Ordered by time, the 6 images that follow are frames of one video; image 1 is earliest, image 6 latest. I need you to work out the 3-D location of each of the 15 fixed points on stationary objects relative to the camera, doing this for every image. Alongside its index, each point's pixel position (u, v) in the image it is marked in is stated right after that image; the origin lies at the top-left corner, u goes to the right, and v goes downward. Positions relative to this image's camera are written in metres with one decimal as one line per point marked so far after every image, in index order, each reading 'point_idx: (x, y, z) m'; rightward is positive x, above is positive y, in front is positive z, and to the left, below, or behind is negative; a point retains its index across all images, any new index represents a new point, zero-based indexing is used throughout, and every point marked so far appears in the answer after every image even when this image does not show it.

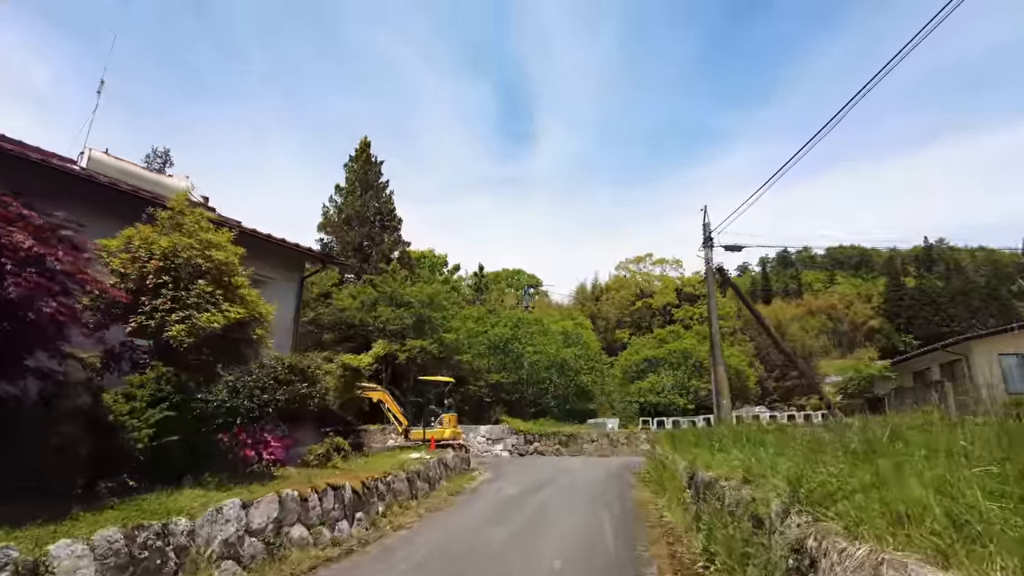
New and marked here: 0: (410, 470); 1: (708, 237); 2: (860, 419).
0: (-1.7, -3.1, +10.3) m
1: (+5.6, +1.5, +17.6) m
2: (+3.8, -1.4, +6.7) m
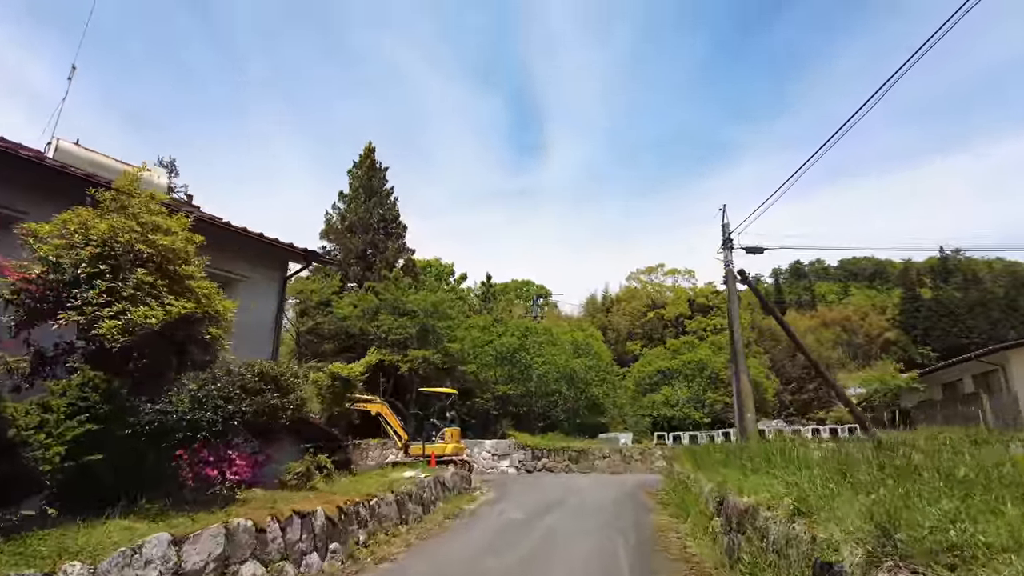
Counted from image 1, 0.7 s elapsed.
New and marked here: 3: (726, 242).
0: (-1.7, -3.0, +9.2) m
1: (+5.8, +1.4, +16.5) m
2: (+3.7, -1.3, +5.5) m
3: (+5.7, +1.2, +16.5) m
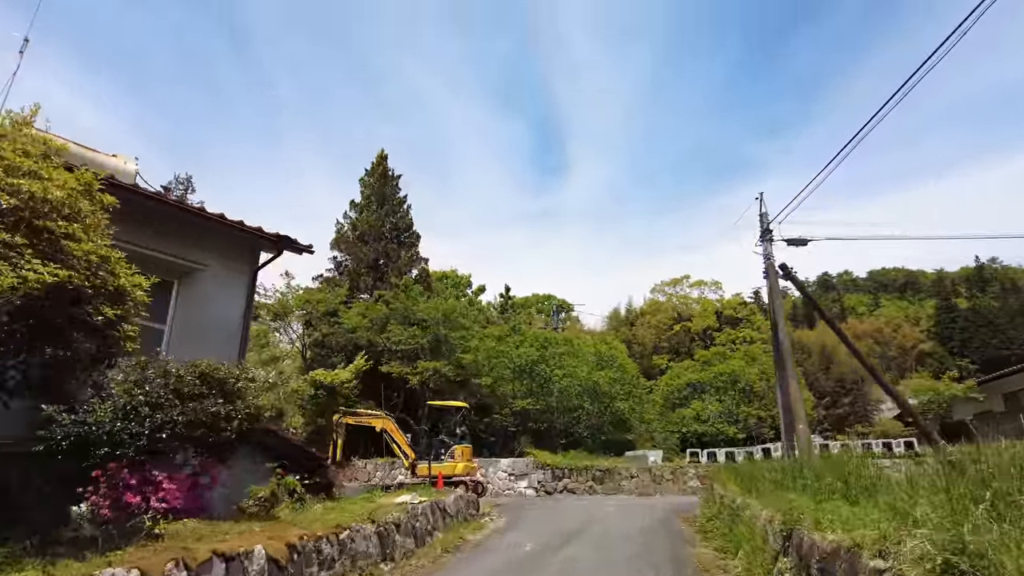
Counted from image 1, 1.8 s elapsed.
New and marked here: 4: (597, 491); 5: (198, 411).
0: (-1.6, -2.9, +7.6) m
1: (+6.1, +1.5, +14.7) m
2: (+3.7, -1.0, +3.8) m
3: (+6.0, +1.3, +14.7) m
4: (+2.7, -6.4, +19.2) m
5: (-3.1, -1.2, +6.0) m
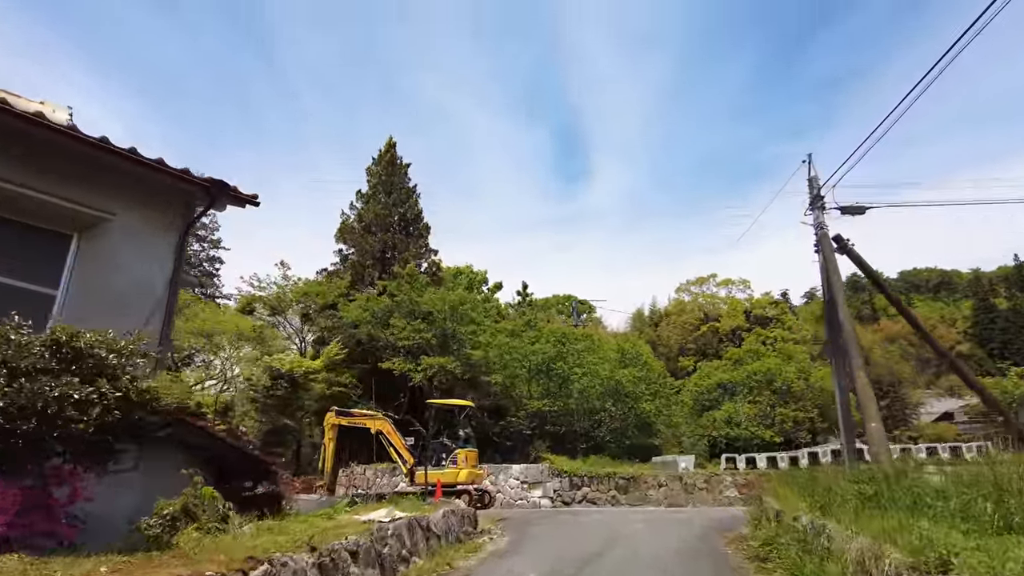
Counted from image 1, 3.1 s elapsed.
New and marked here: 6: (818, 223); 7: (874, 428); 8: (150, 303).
0: (-1.7, -2.4, +5.6) m
1: (+6.2, +1.9, +12.6) m
2: (+3.5, -0.4, +1.7) m
3: (+6.2, +1.8, +12.5) m
4: (+3.0, -6.0, +17.1) m
5: (-3.2, -0.7, +4.1) m
6: (+6.1, +1.3, +12.2) m
7: (+5.6, -2.2, +9.6) m
8: (-4.0, -0.2, +6.8) m
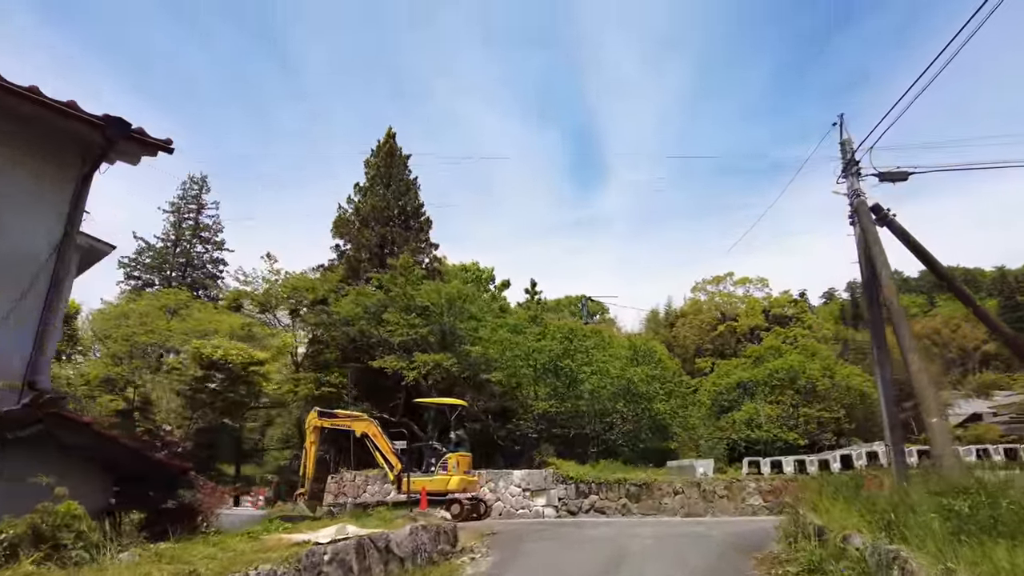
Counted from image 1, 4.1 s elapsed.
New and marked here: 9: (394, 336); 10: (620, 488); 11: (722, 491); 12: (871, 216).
0: (-1.9, -2.0, +4.2) m
1: (+6.1, +2.3, +11.0) m
2: (+3.0, 0.0, +0.1) m
3: (+6.0, +2.2, +10.9) m
4: (+3.0, -5.6, +15.6) m
5: (-3.5, -0.4, +2.8) m
6: (+5.9, +1.7, +10.6) m
7: (+5.4, -1.8, +8.0) m
8: (-4.3, +0.1, +5.4) m
9: (-3.8, -1.5, +19.8) m
10: (+2.8, -5.1, +15.7) m
11: (+5.3, -5.2, +15.7) m
12: (+5.9, +1.2, +10.1) m
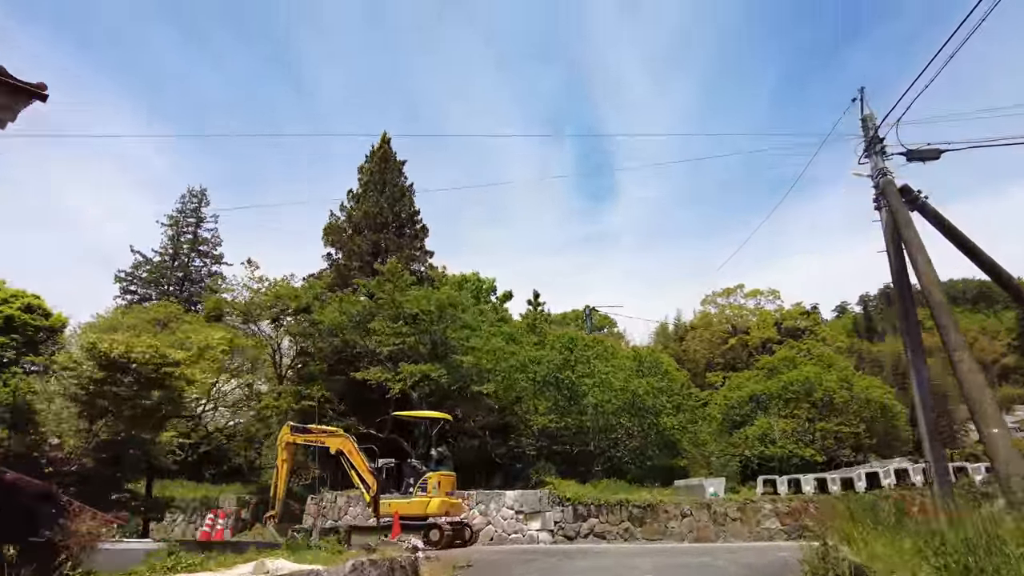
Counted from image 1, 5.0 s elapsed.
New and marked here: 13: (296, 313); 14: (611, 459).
0: (-2.3, -1.8, +3.0) m
1: (+5.7, +2.4, +9.7) m
2: (+2.6, +0.4, -1.1) m
3: (+5.7, +2.3, +9.7) m
4: (+2.8, -5.7, +14.1) m
5: (-4.0, -0.1, +1.6) m
6: (+5.6, +1.8, +9.4) m
7: (+5.1, -1.6, +6.6) m
8: (-4.7, +0.3, +4.3) m
9: (-3.9, -1.7, +18.6) m
10: (+2.6, -5.2, +14.3) m
11: (+5.2, -5.2, +14.3) m
12: (+5.6, +1.3, +8.8) m
13: (-7.0, -0.9, +19.9) m
14: (+3.0, -5.4, +19.6) m
